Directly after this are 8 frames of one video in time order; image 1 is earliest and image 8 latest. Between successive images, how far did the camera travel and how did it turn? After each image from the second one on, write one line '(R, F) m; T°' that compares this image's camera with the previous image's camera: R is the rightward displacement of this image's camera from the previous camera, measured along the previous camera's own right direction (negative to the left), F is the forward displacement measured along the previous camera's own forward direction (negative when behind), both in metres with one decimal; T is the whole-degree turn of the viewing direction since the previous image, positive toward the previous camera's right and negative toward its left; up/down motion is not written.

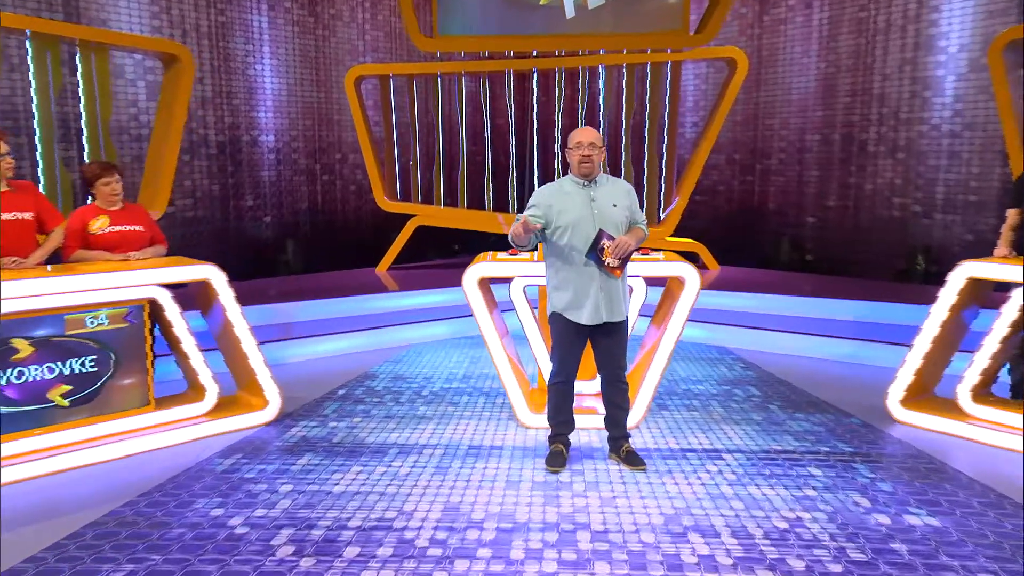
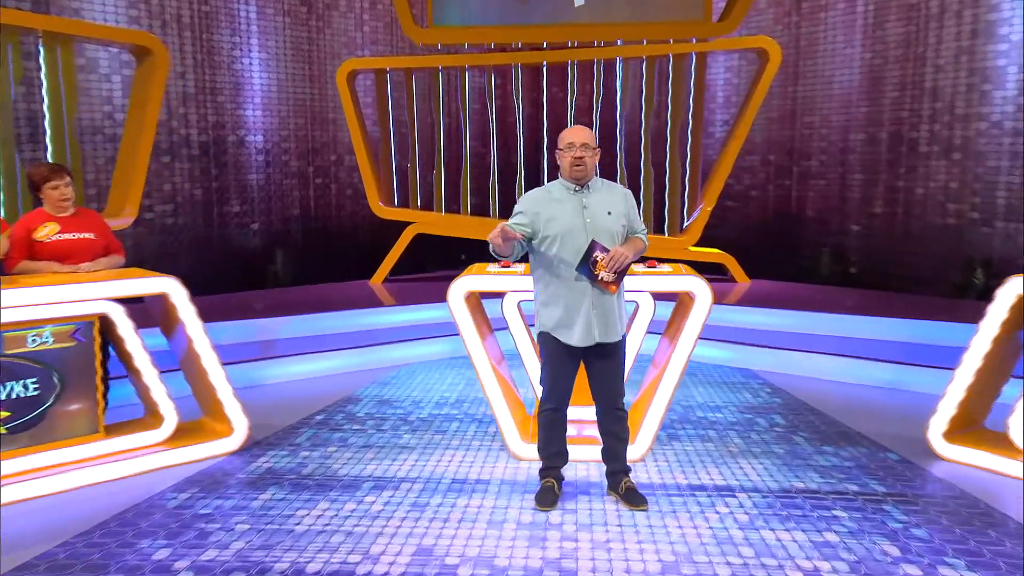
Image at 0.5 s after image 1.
(+0.3, +0.5) m; -4°
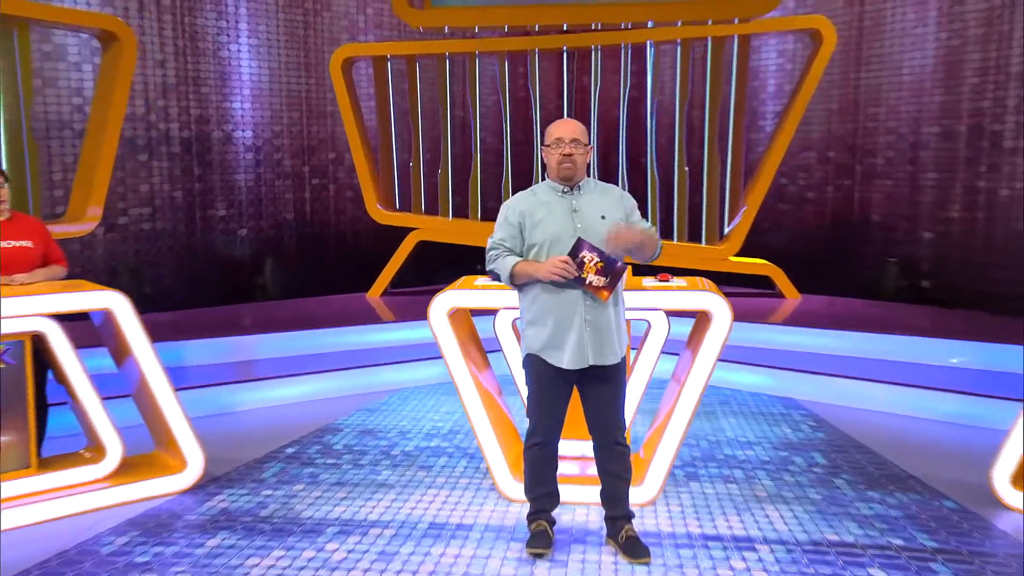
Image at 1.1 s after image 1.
(+0.4, +0.6) m; -5°
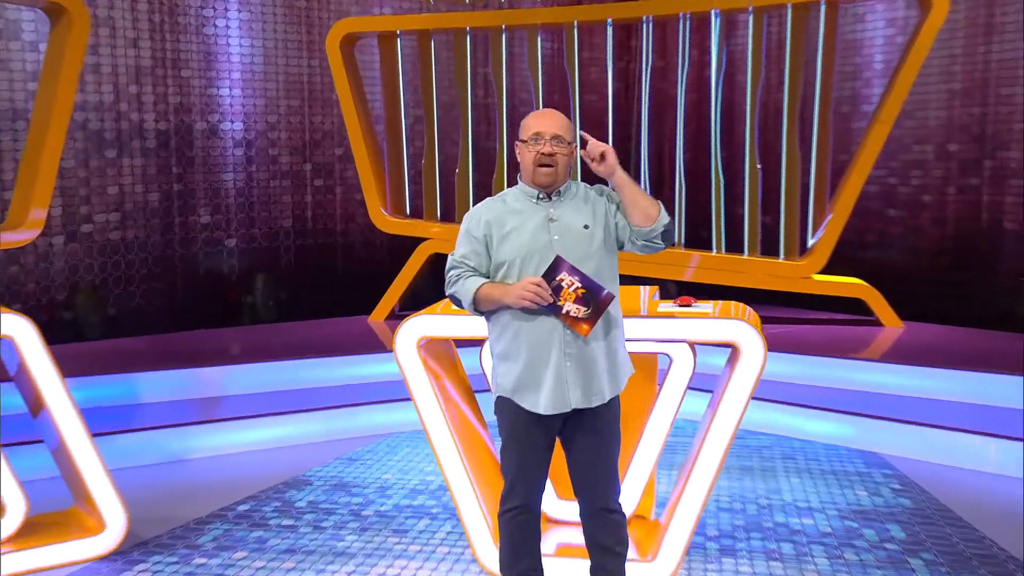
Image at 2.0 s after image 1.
(+0.4, +0.9) m; -7°
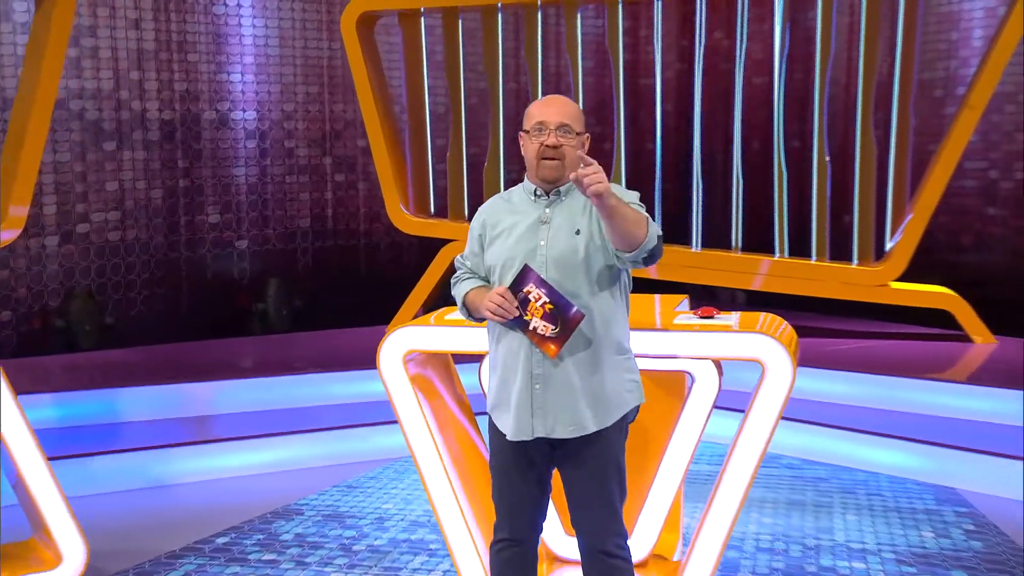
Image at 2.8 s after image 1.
(+0.2, +0.5) m; -5°
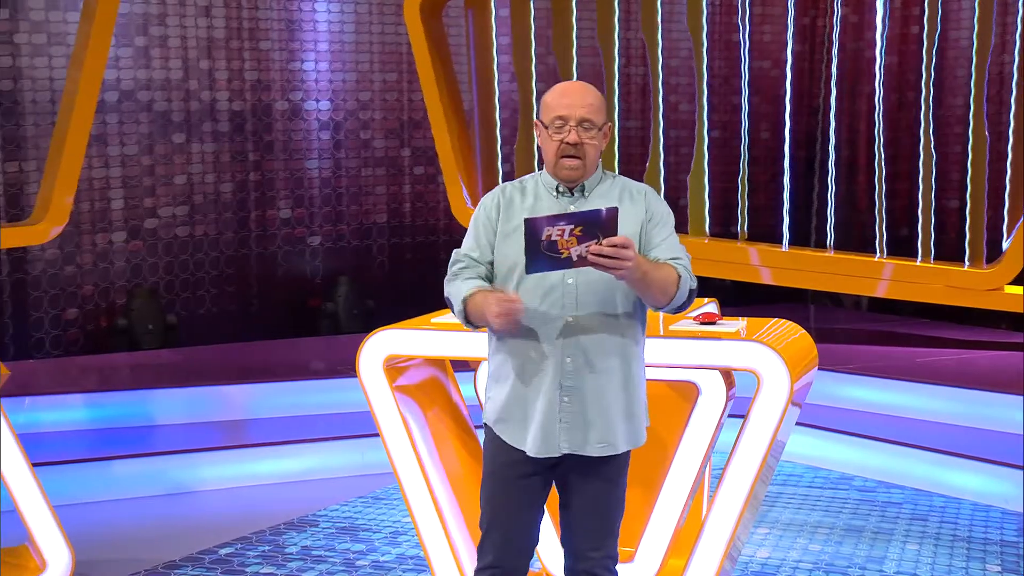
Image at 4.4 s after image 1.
(+0.3, +0.3) m; -8°
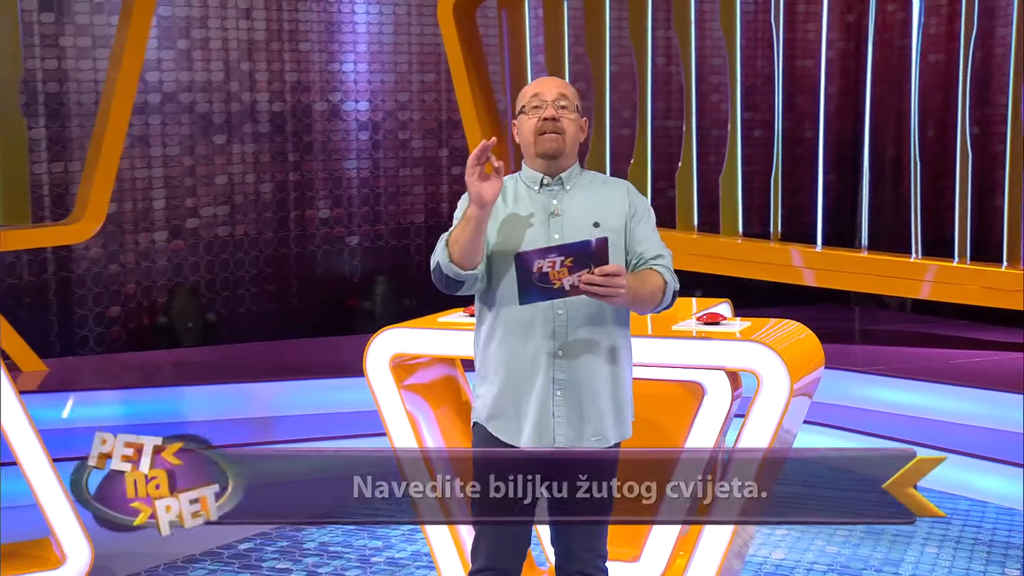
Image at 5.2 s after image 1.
(+0.1, 0.0) m; -3°
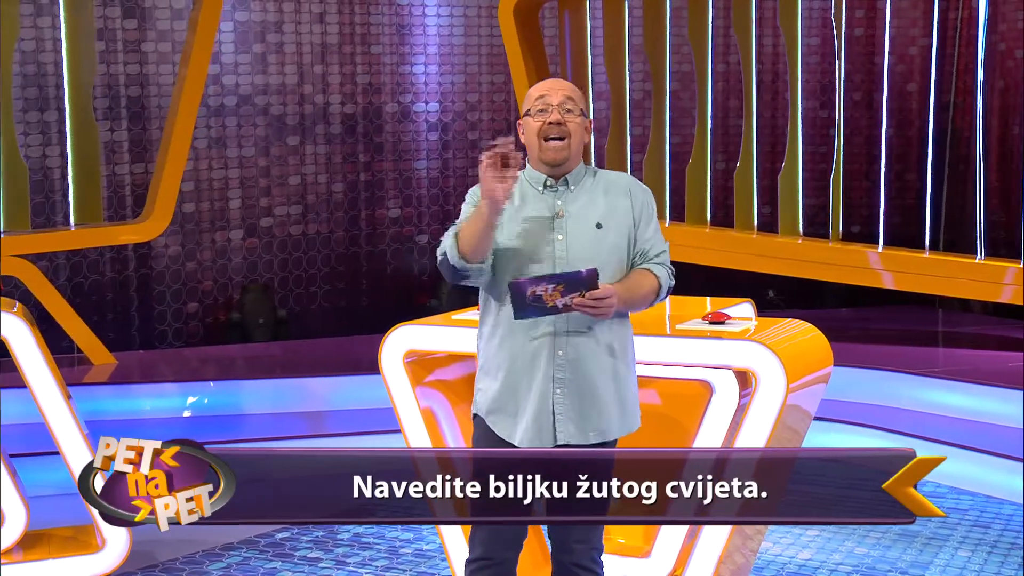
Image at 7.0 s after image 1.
(+0.2, 0.0) m; -5°
